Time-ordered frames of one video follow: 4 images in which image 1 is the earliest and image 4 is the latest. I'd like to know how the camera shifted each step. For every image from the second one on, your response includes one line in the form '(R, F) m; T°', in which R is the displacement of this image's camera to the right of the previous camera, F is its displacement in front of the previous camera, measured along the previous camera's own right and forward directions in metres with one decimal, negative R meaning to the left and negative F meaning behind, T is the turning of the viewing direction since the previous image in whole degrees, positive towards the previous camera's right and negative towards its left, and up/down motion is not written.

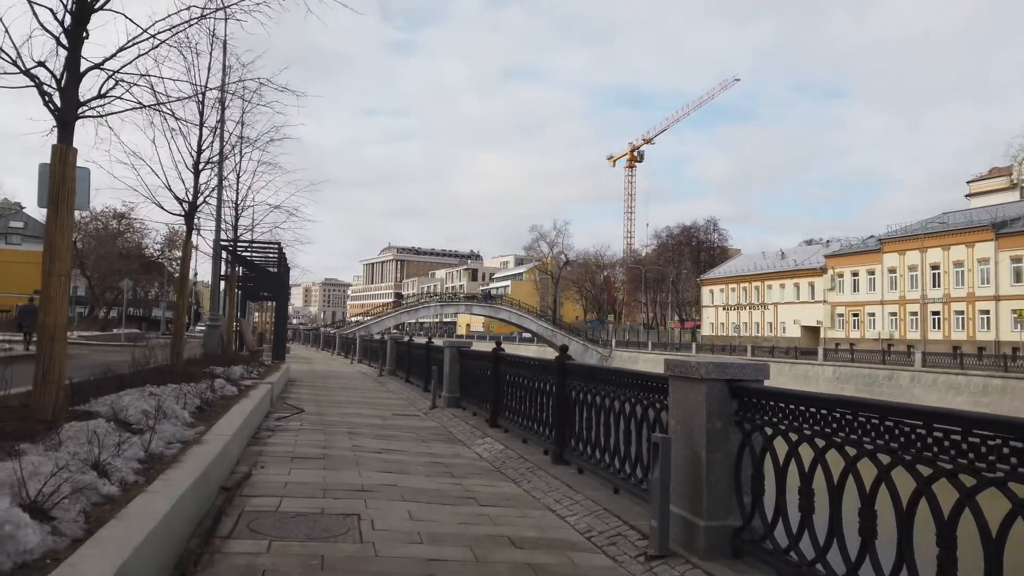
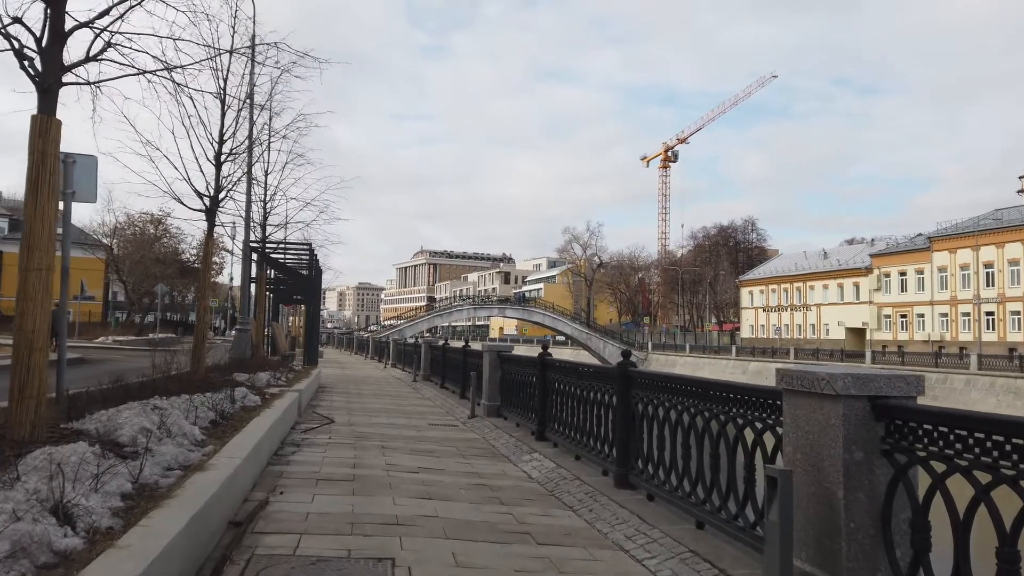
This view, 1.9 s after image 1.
(-0.2, +1.1) m; -3°
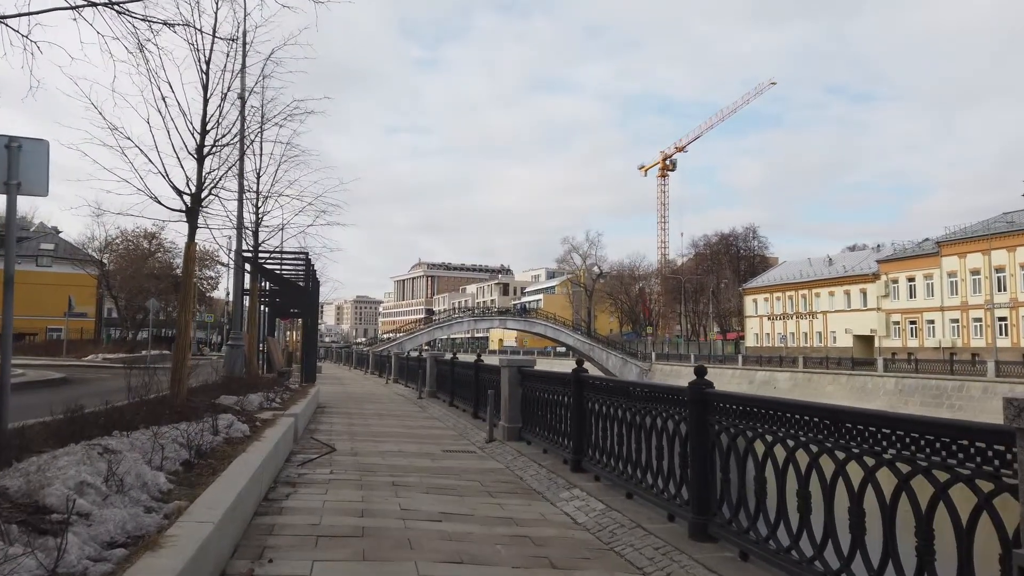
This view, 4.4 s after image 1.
(-0.4, +1.4) m; 0°
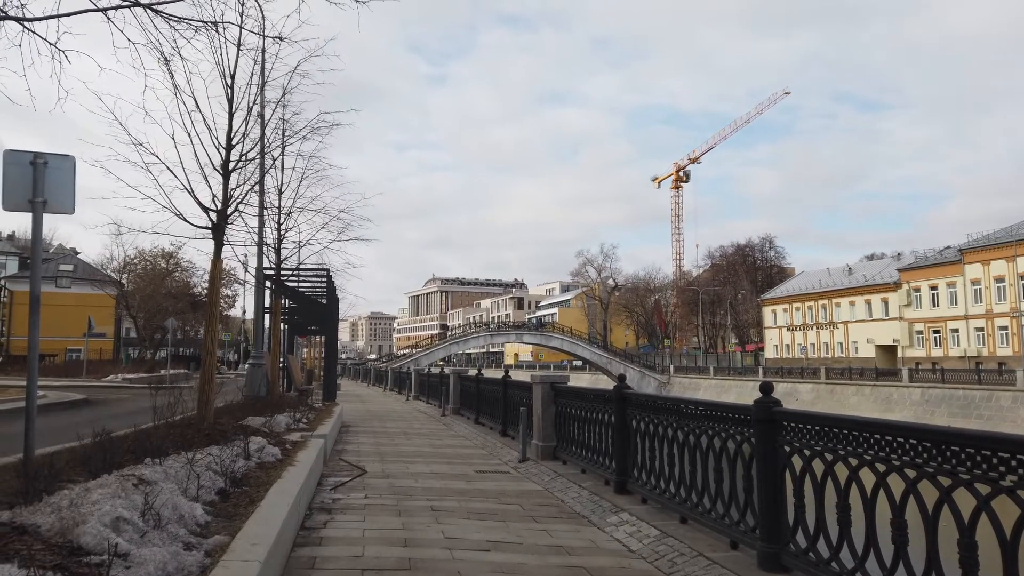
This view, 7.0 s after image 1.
(-0.3, +0.3) m; -1°
